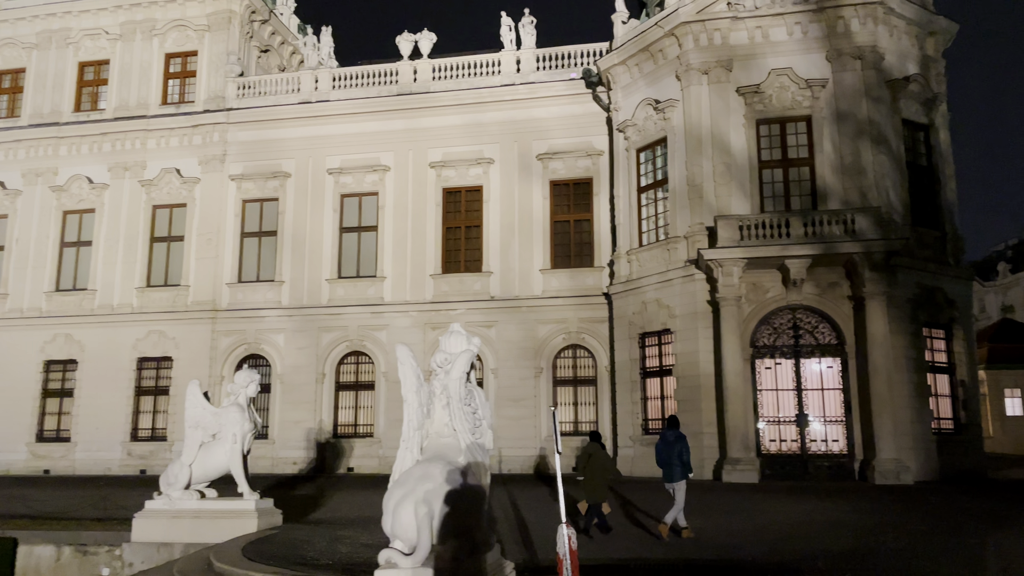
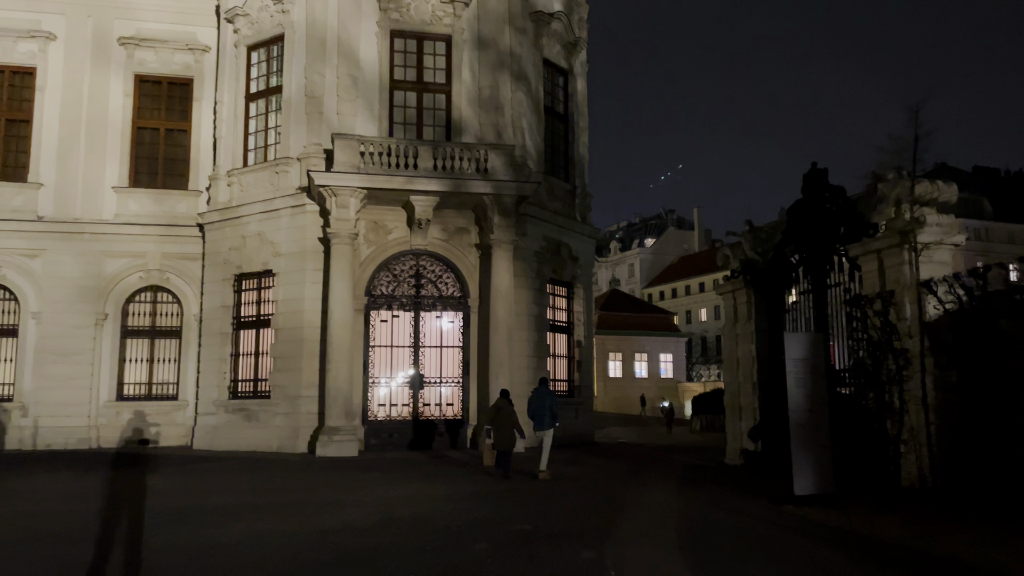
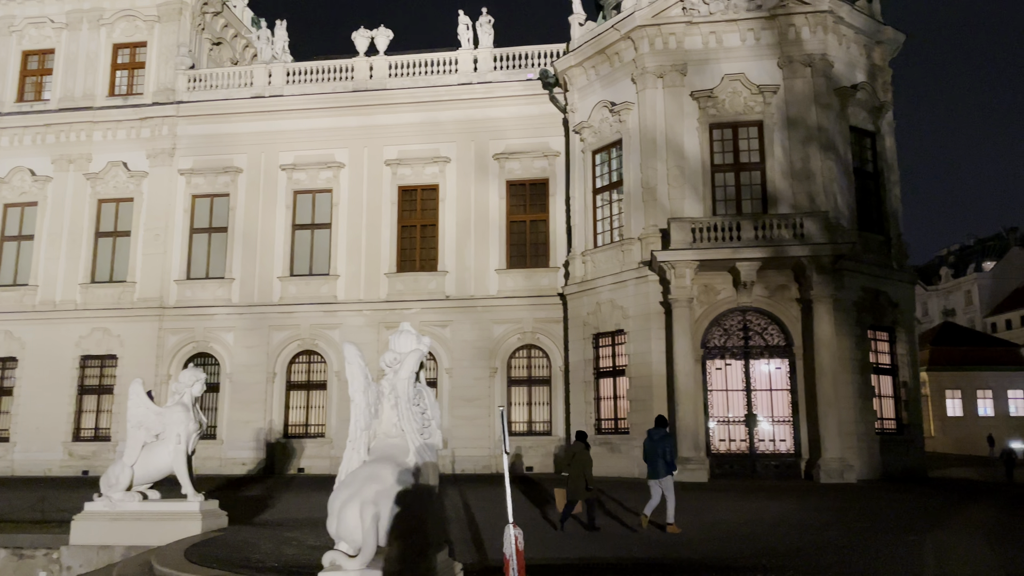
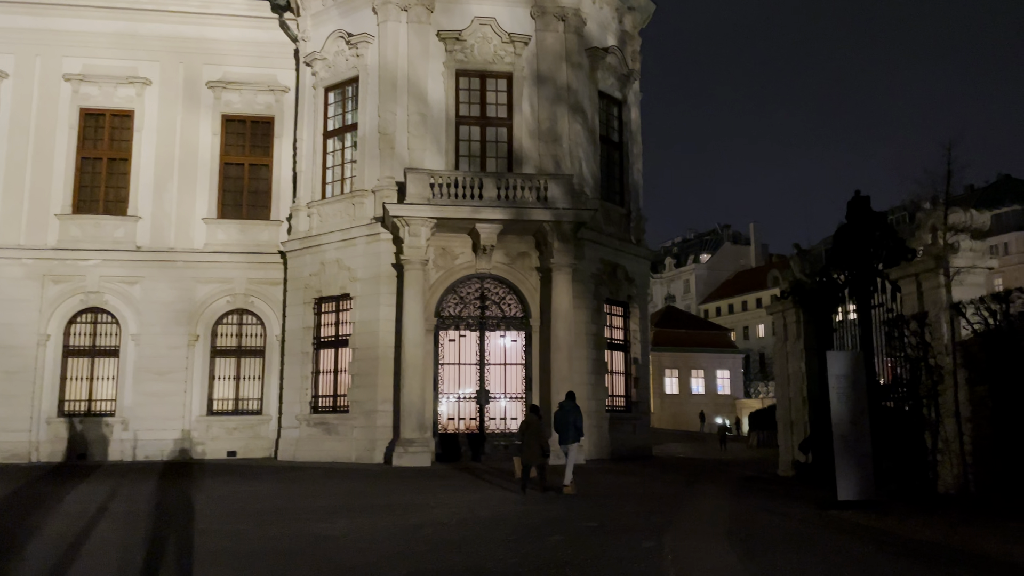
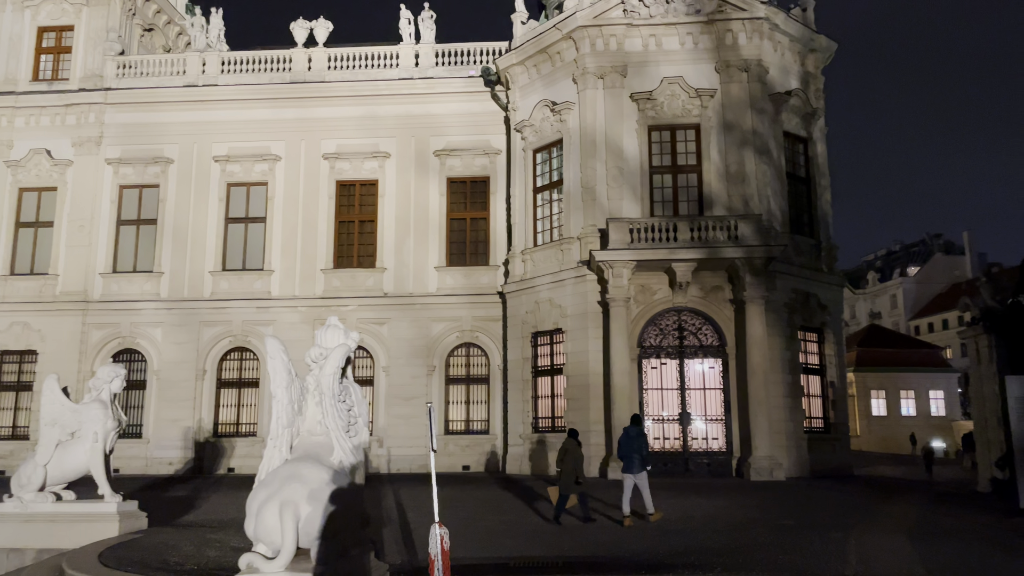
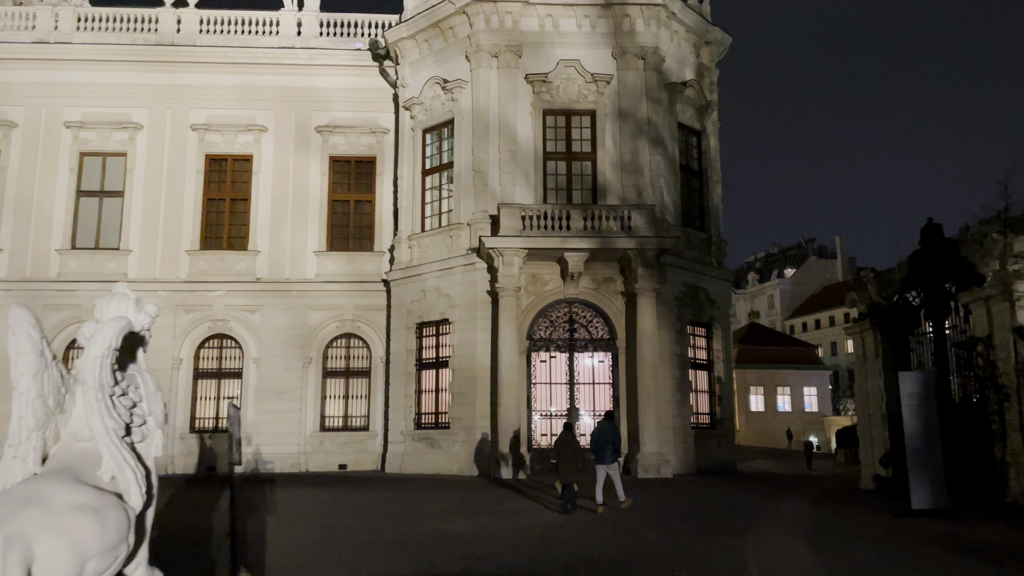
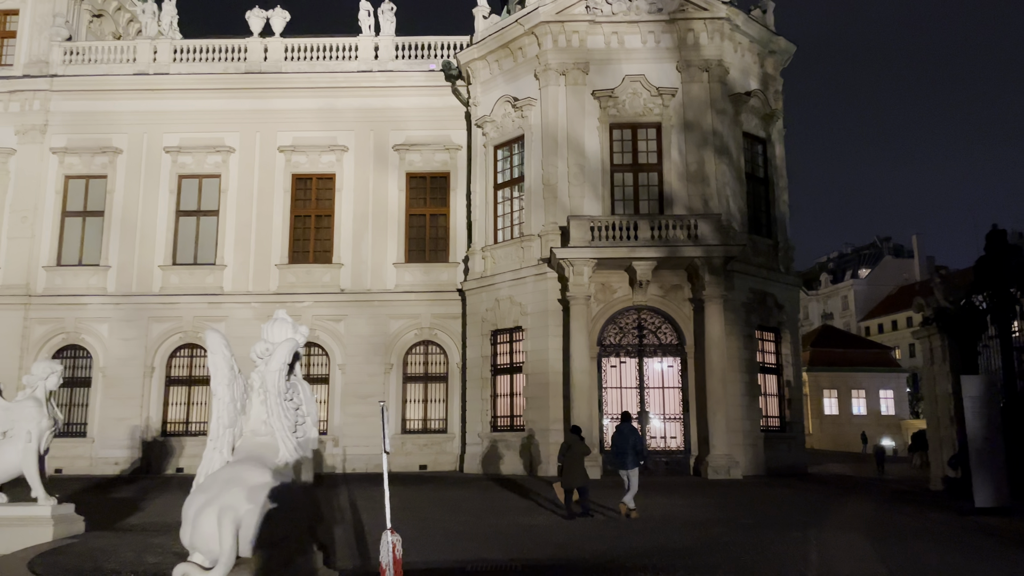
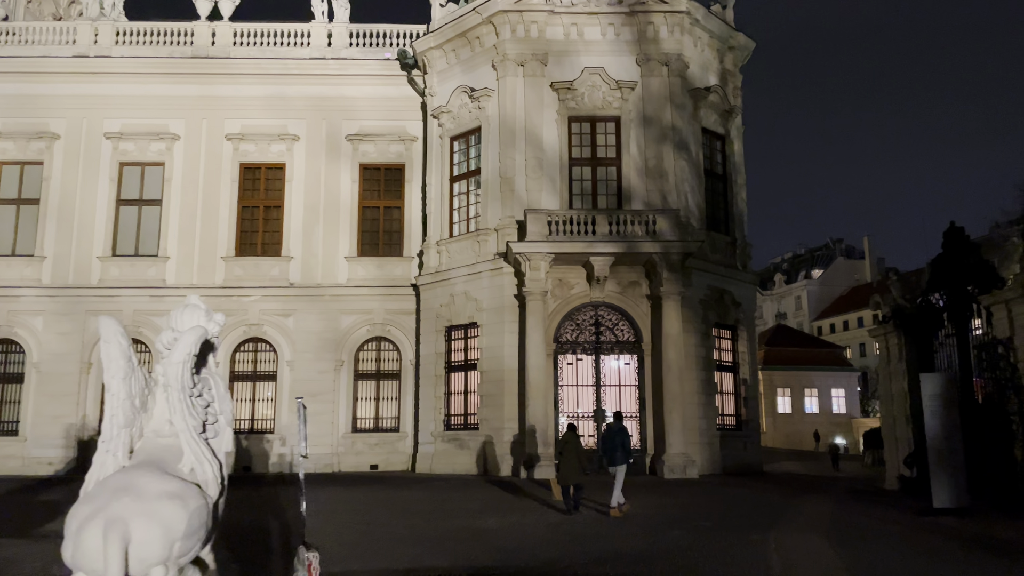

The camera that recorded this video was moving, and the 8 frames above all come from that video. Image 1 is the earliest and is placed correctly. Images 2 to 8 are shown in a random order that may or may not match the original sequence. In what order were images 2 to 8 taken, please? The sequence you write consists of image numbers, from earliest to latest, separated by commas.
3, 5, 7, 8, 6, 4, 2
